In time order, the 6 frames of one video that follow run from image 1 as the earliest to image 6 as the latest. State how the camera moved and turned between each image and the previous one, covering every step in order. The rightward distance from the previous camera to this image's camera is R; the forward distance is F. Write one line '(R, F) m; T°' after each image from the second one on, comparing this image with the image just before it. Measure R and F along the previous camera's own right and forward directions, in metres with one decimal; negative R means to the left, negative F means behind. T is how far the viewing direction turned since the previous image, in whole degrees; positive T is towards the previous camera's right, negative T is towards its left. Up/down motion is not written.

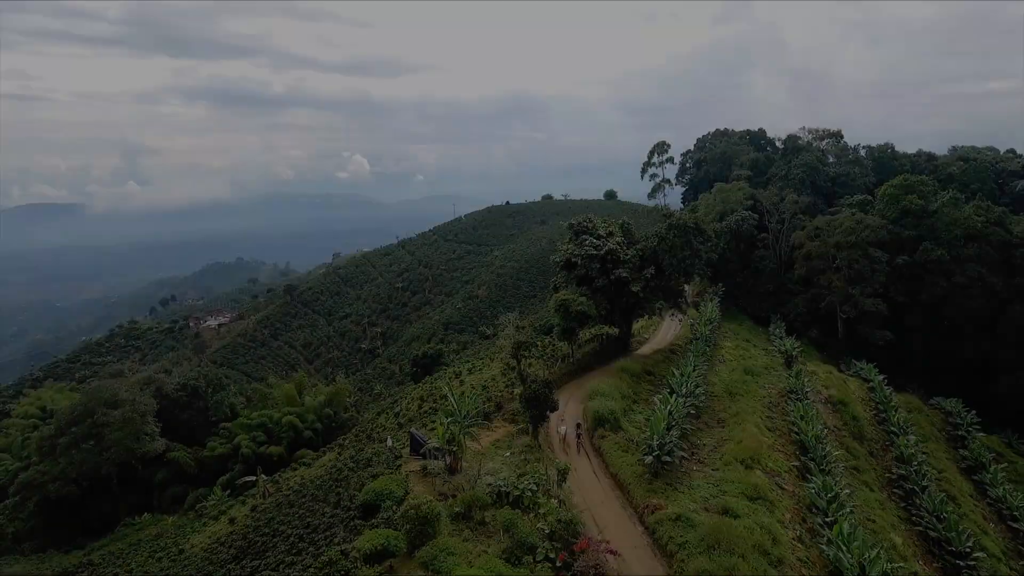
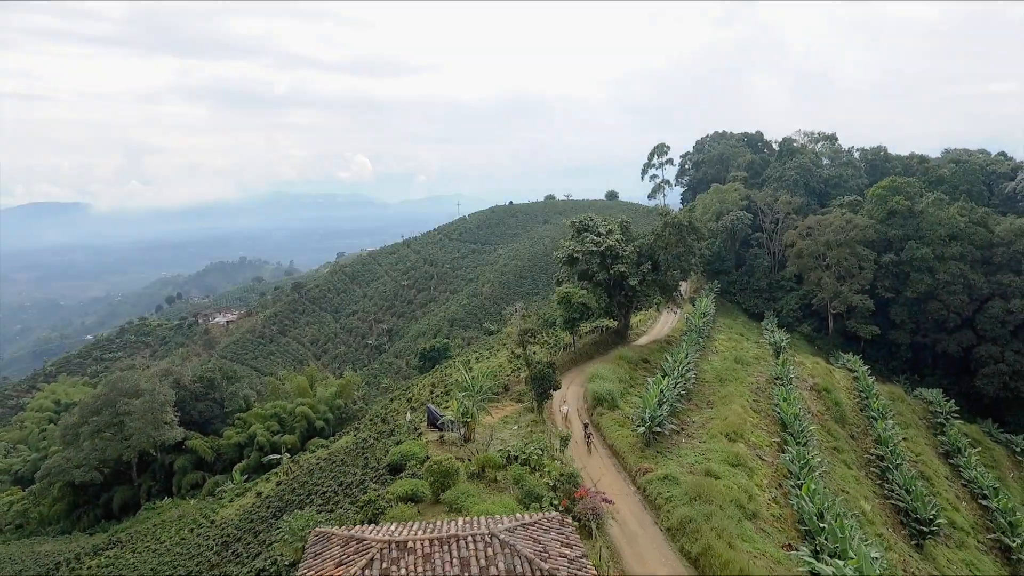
(-0.2, -2.4) m; 0°
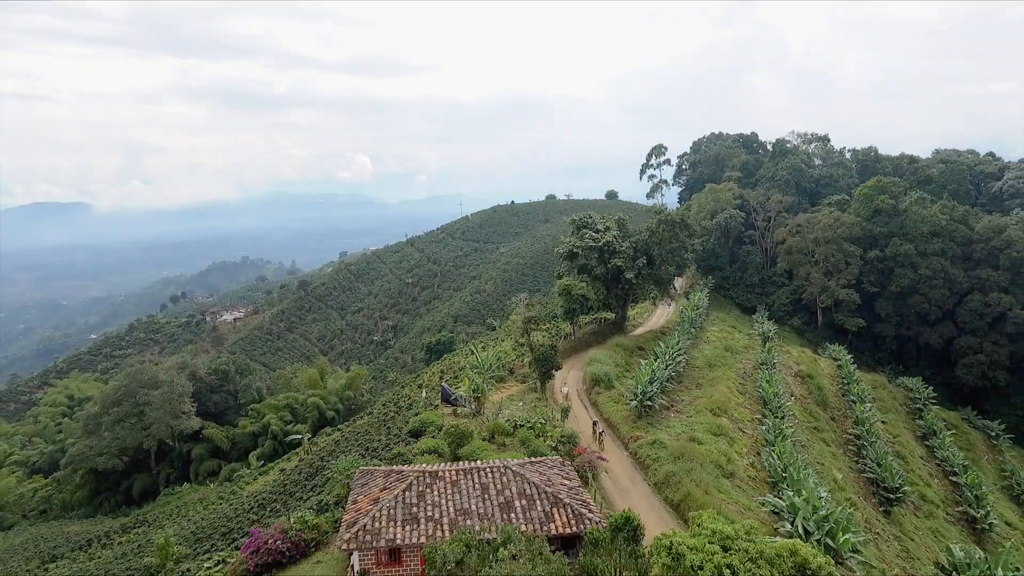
(-0.2, -2.6) m; 0°
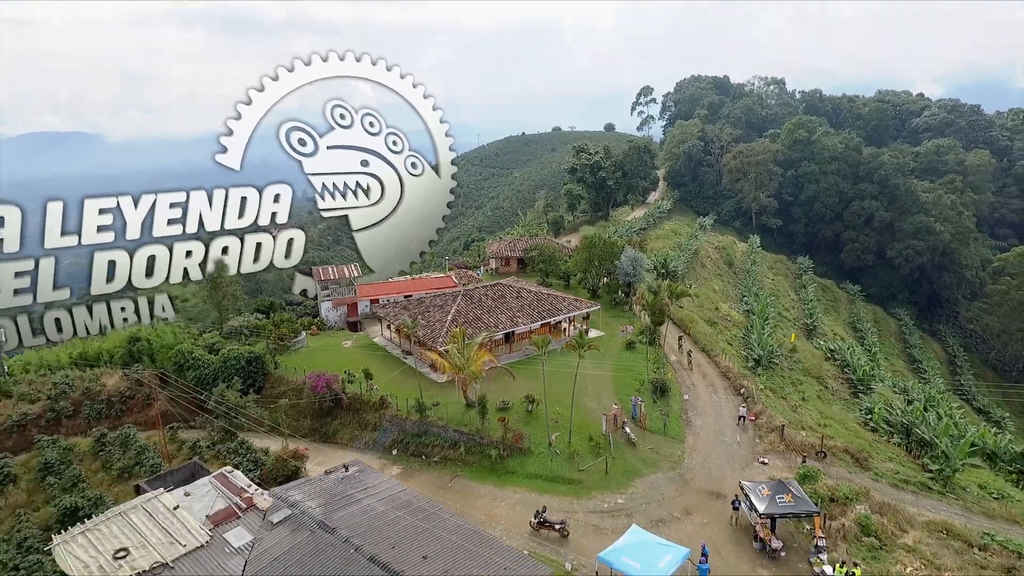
(-1.9, -22.2) m; 0°
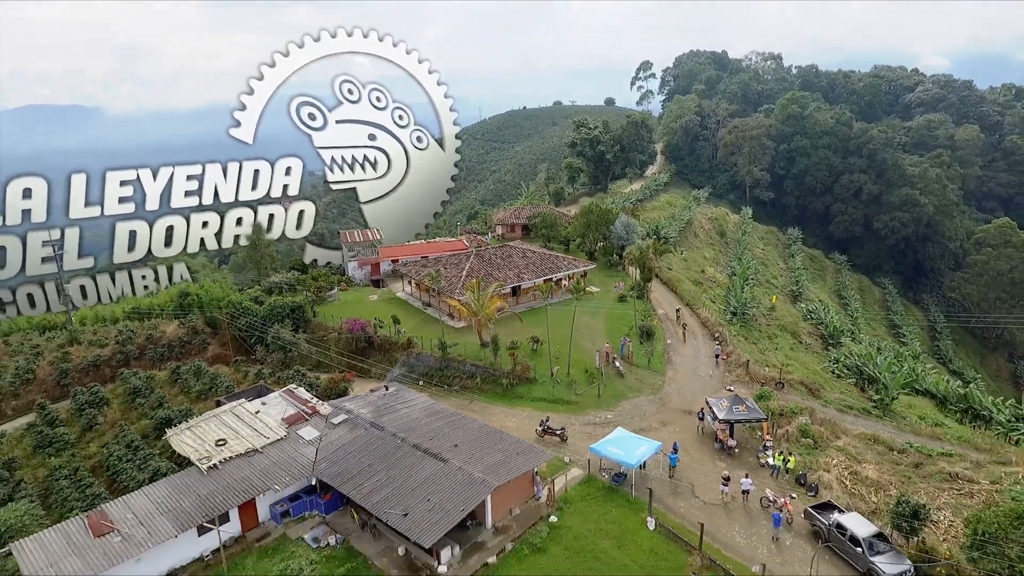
(-0.3, -3.3) m; 0°
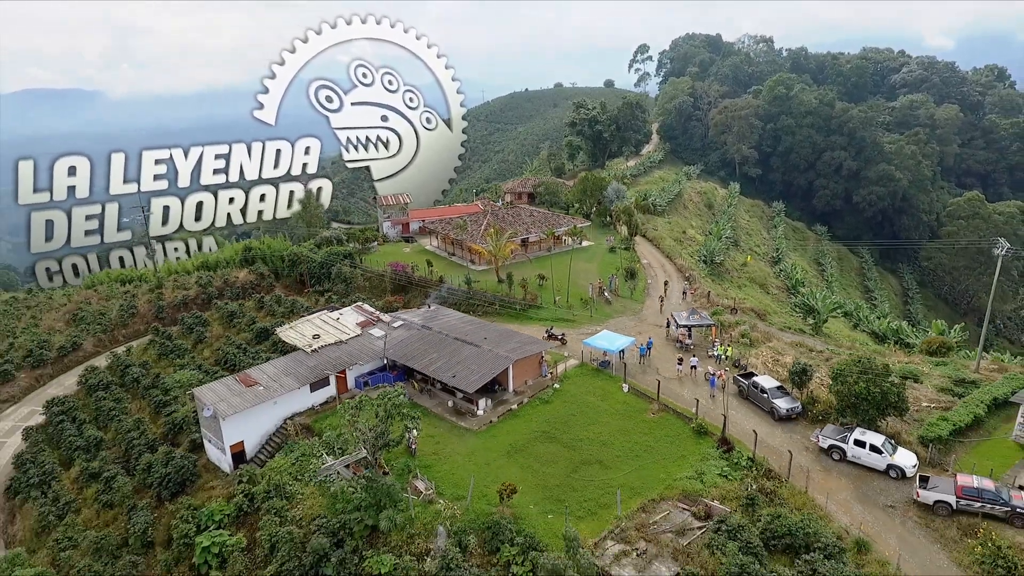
(-0.4, -5.8) m; 0°
